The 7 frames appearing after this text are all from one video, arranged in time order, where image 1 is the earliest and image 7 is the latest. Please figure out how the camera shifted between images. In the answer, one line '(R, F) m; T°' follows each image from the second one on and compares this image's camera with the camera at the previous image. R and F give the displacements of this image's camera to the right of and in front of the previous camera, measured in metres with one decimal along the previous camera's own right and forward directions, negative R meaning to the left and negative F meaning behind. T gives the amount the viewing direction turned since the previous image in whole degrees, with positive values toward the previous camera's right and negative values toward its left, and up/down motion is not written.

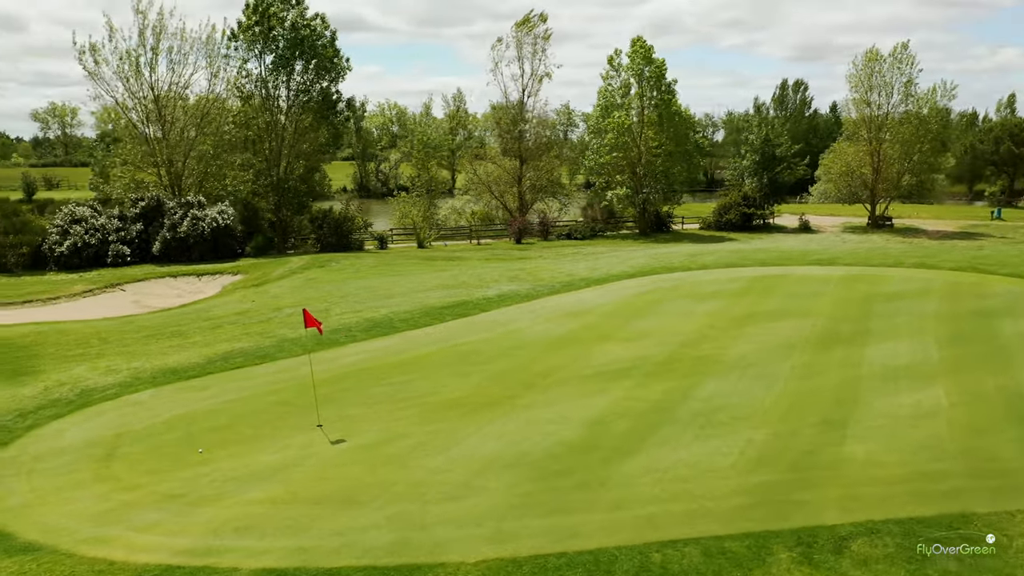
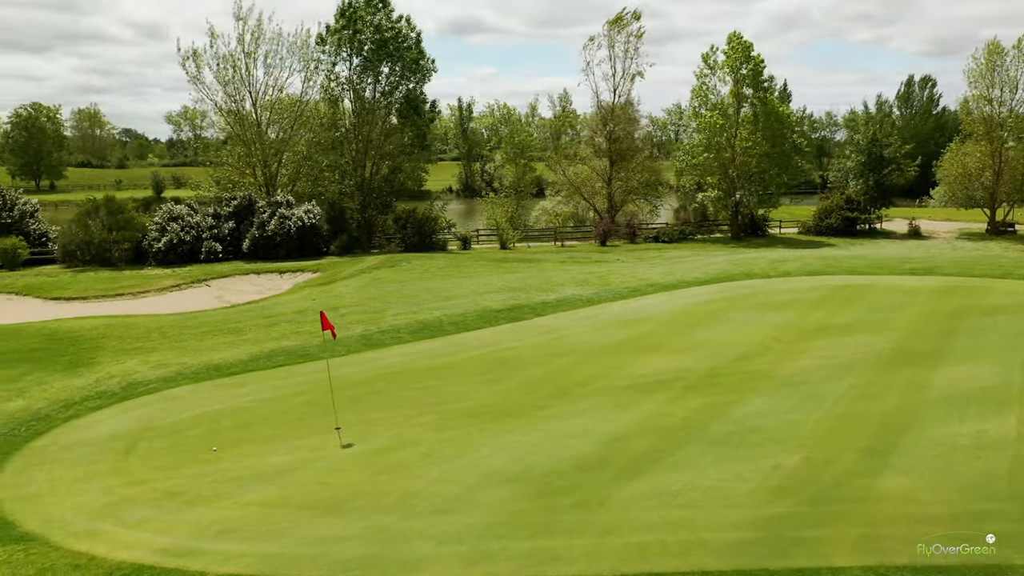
(+1.0, +0.4) m; -8°
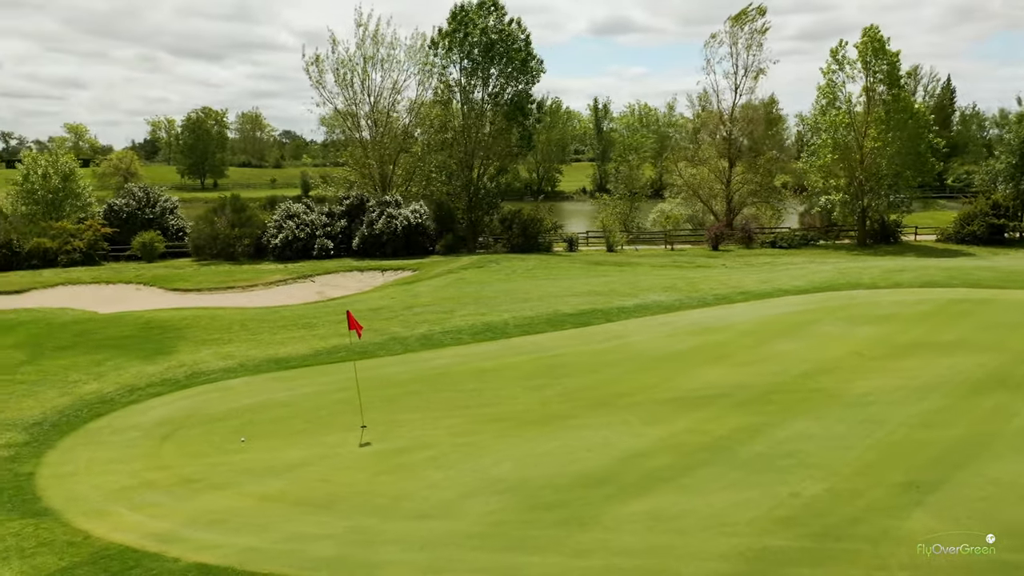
(+1.3, +0.3) m; -10°
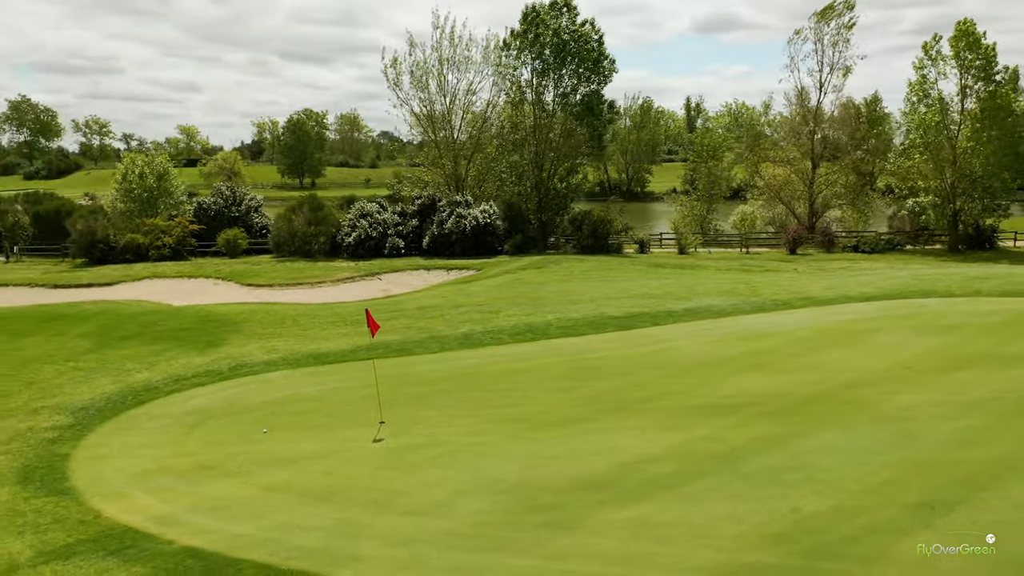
(+0.9, 0.0) m; -7°
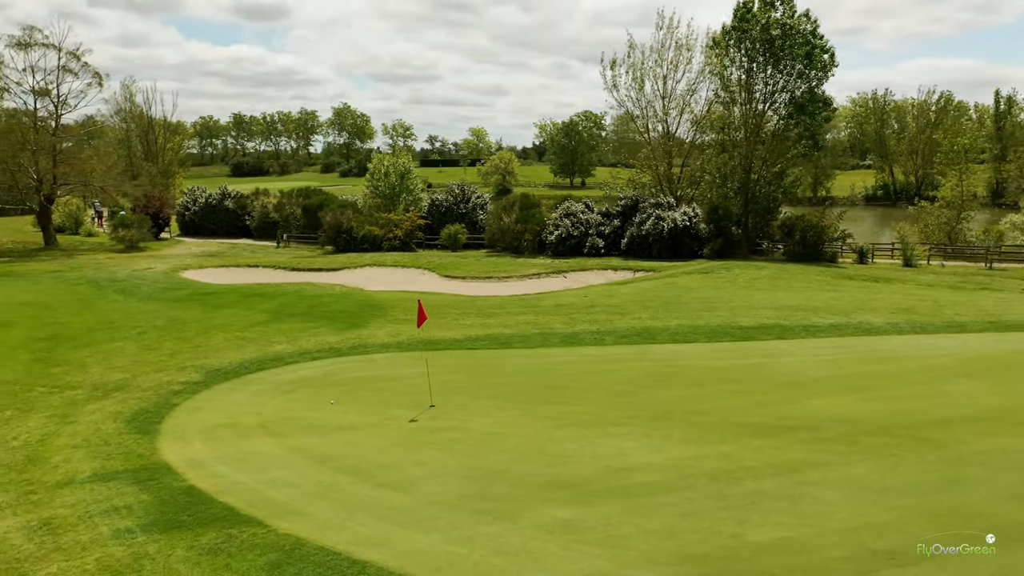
(+2.9, +0.1) m; -20°
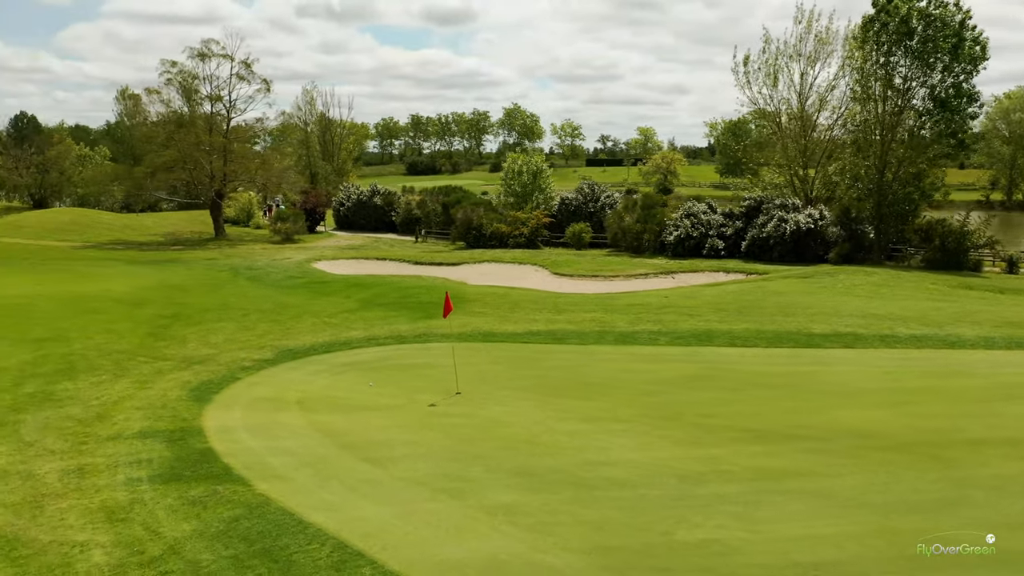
(+2.0, -0.2) m; -12°
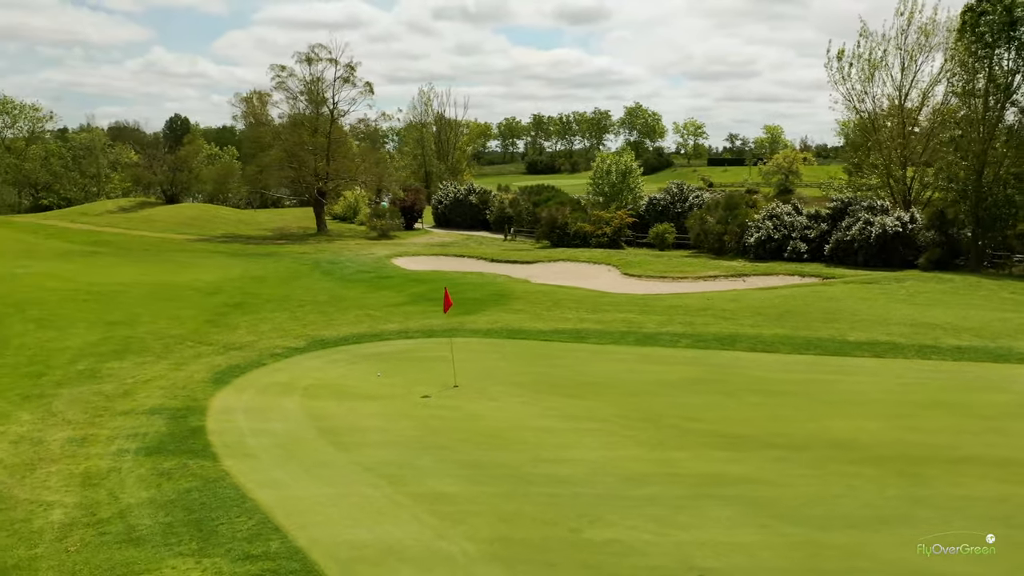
(+1.8, -0.1) m; -9°
